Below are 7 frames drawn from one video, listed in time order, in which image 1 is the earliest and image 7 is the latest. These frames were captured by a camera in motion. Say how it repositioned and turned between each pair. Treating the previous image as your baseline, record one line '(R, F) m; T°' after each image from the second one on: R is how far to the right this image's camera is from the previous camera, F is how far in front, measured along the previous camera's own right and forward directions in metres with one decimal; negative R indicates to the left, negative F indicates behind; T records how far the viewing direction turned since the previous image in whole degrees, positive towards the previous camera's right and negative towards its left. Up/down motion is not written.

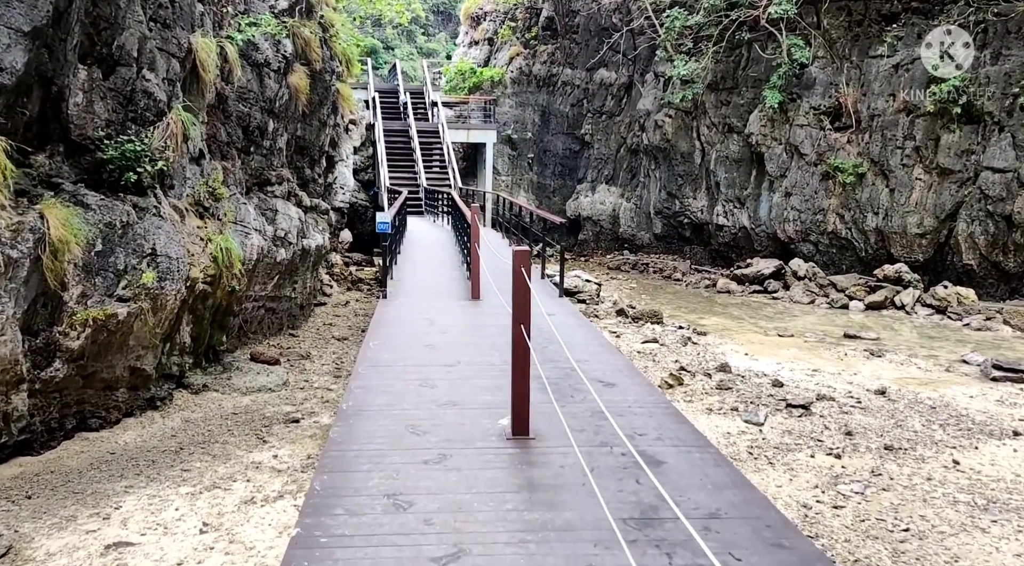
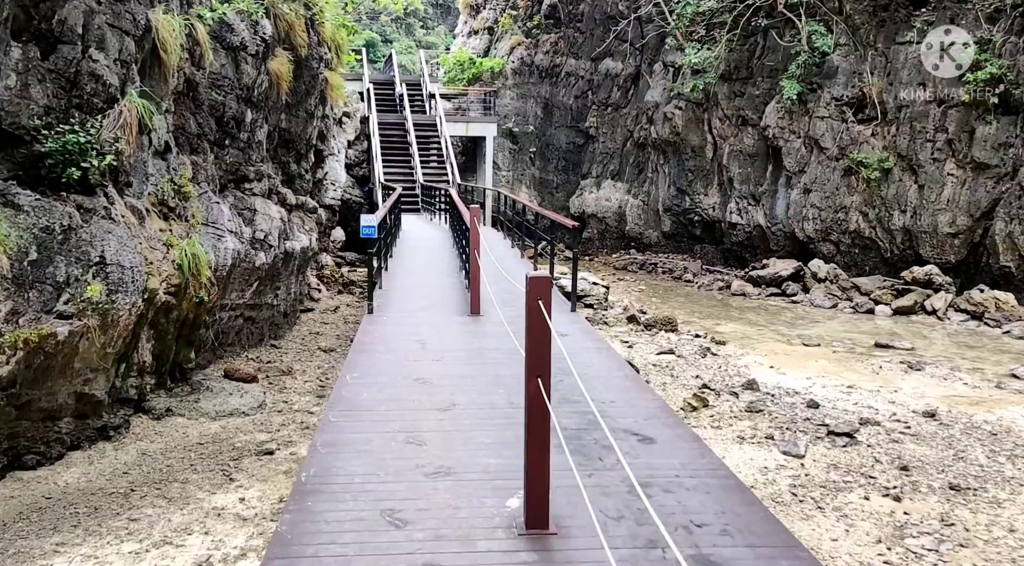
(0.0, +0.9) m; 0°
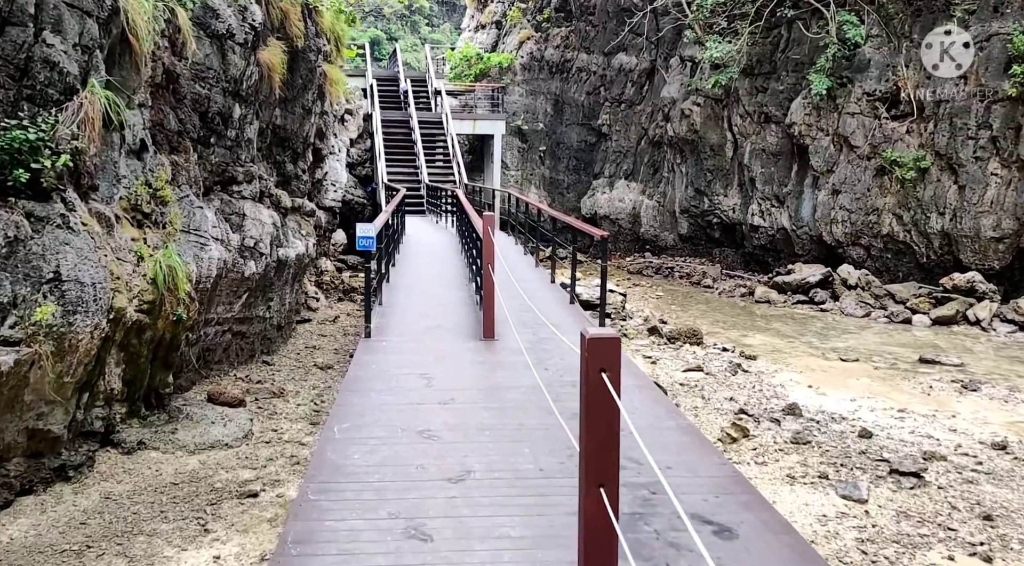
(-0.1, +0.8) m; 0°
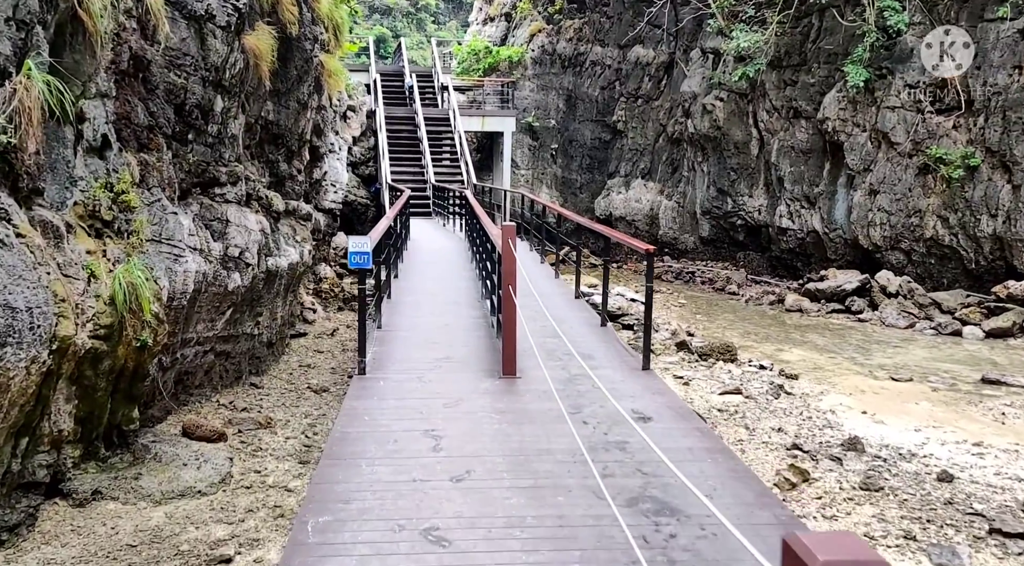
(-0.1, +1.0) m; 0°
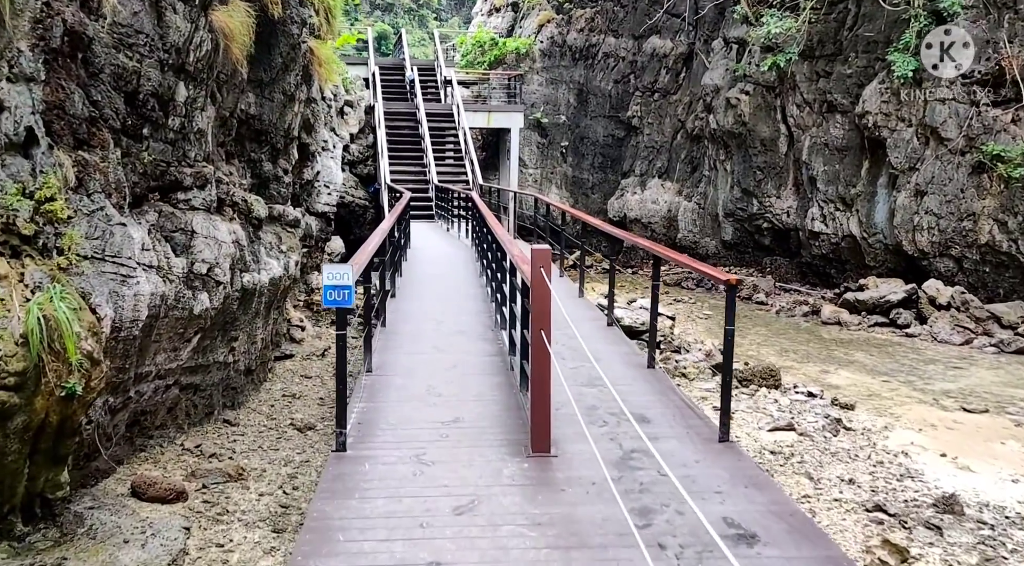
(-0.1, +1.2) m; 0°
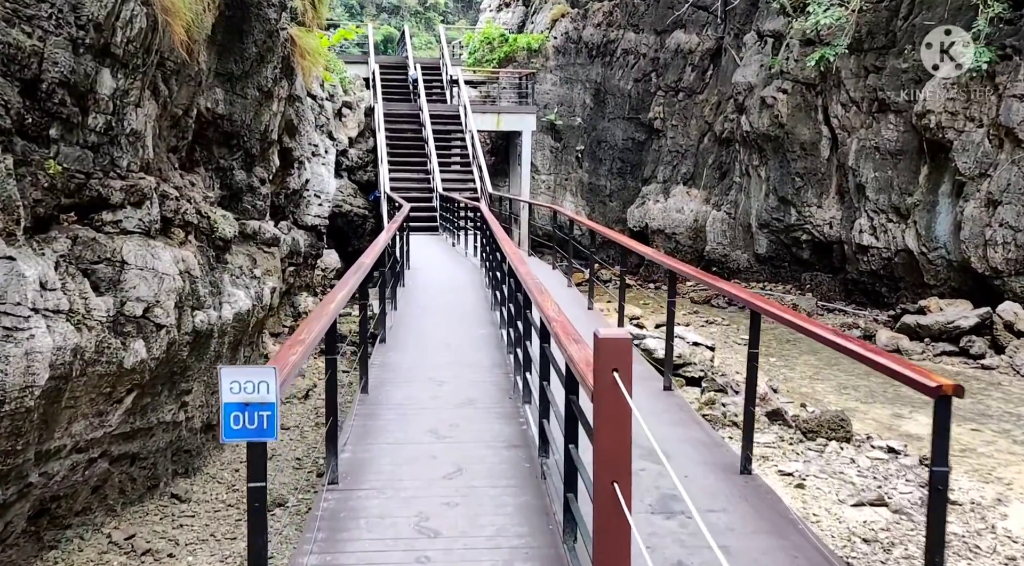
(-0.1, +1.4) m; -1°
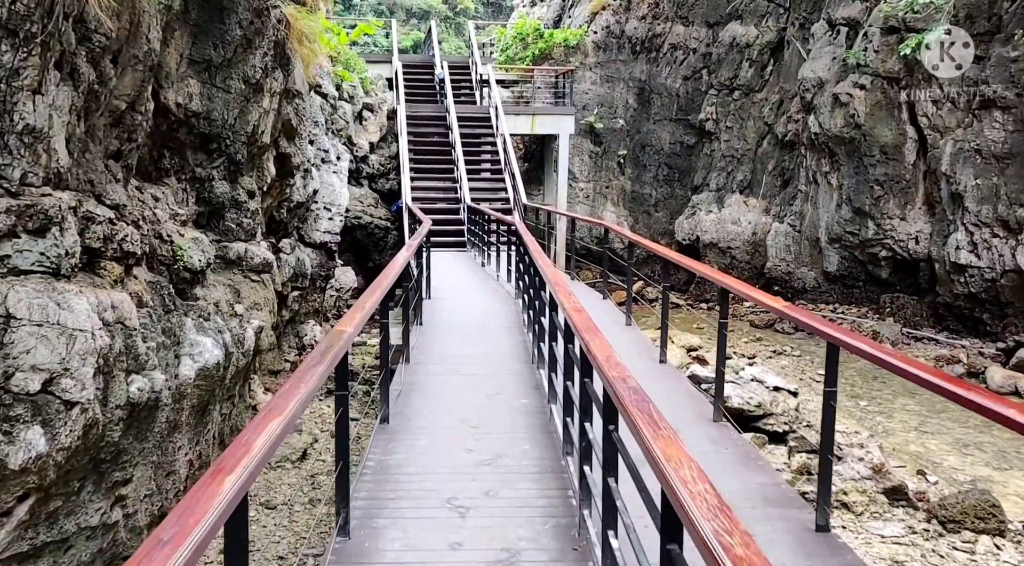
(-0.1, +1.6) m; -2°
